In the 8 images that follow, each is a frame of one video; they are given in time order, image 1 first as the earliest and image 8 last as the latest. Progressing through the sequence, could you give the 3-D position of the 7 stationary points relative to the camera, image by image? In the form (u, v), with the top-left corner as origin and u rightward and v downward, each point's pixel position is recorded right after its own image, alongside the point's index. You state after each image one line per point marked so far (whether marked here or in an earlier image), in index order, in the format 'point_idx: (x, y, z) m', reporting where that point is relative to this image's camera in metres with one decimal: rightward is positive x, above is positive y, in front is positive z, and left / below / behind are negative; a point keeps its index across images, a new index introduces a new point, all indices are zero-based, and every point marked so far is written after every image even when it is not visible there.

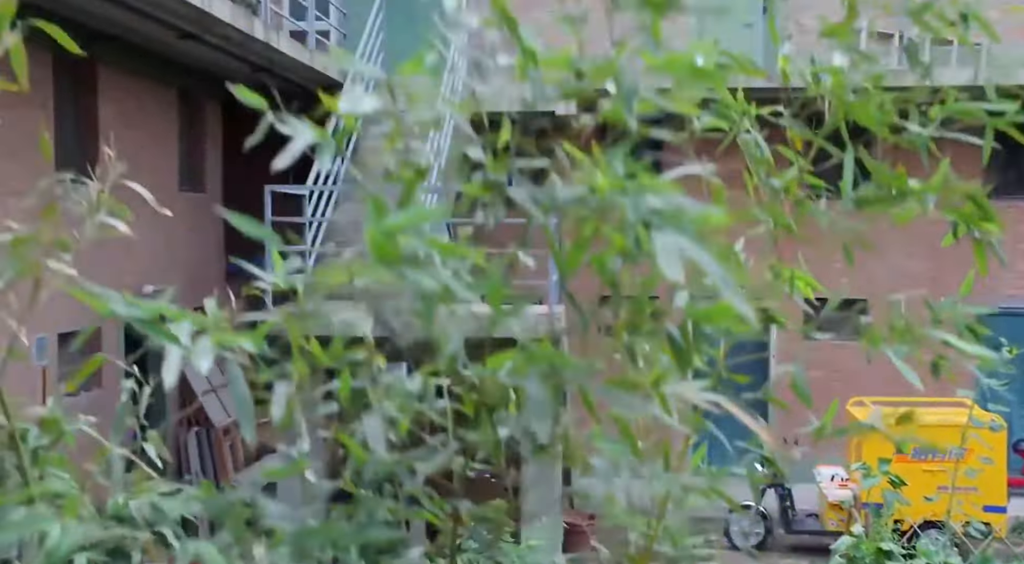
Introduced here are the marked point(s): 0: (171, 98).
0: (-2.9, +1.6, +10.4) m
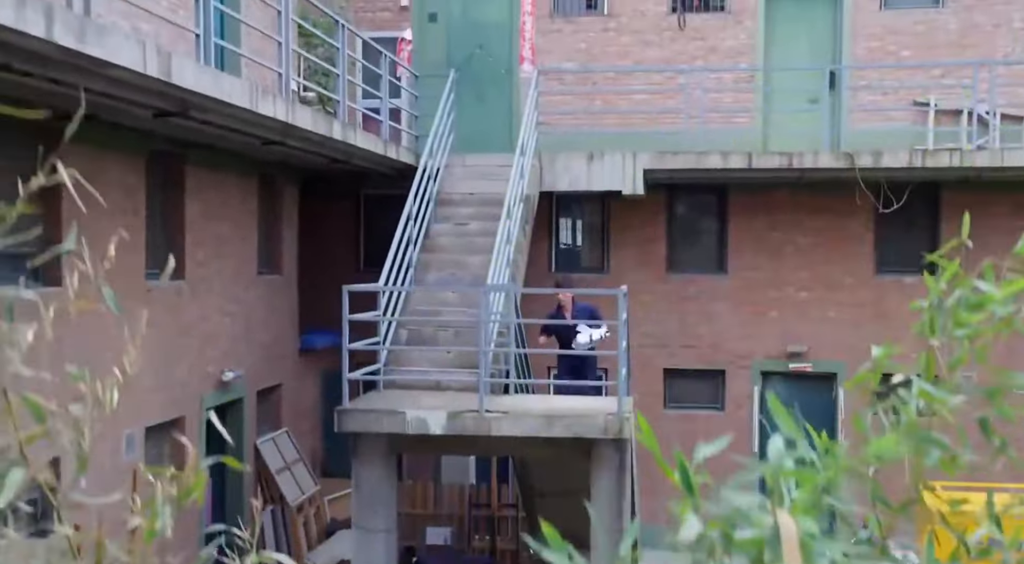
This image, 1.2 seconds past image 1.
0: (-2.3, +0.8, +10.8) m
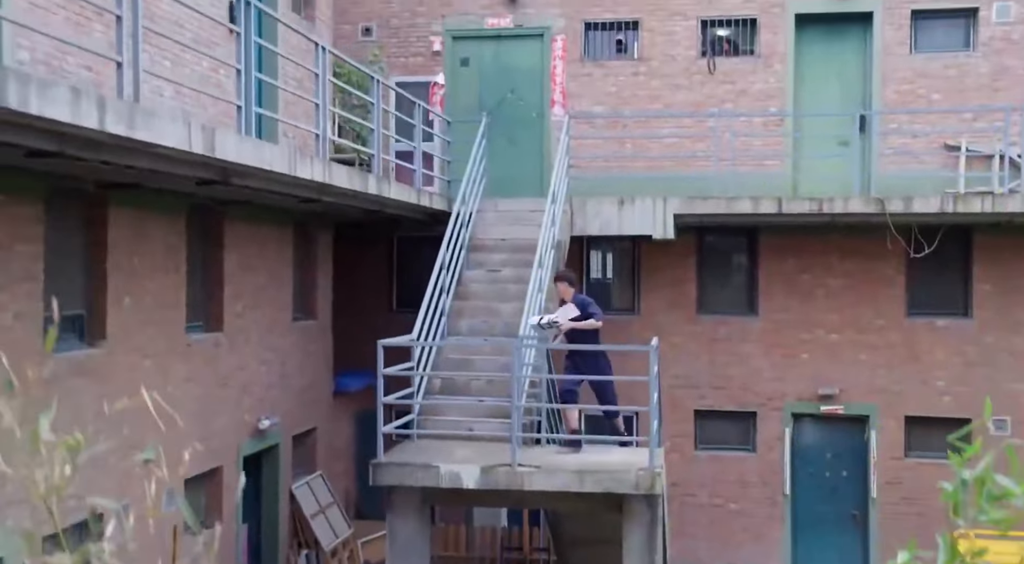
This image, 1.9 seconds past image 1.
0: (-2.0, +0.4, +11.0) m
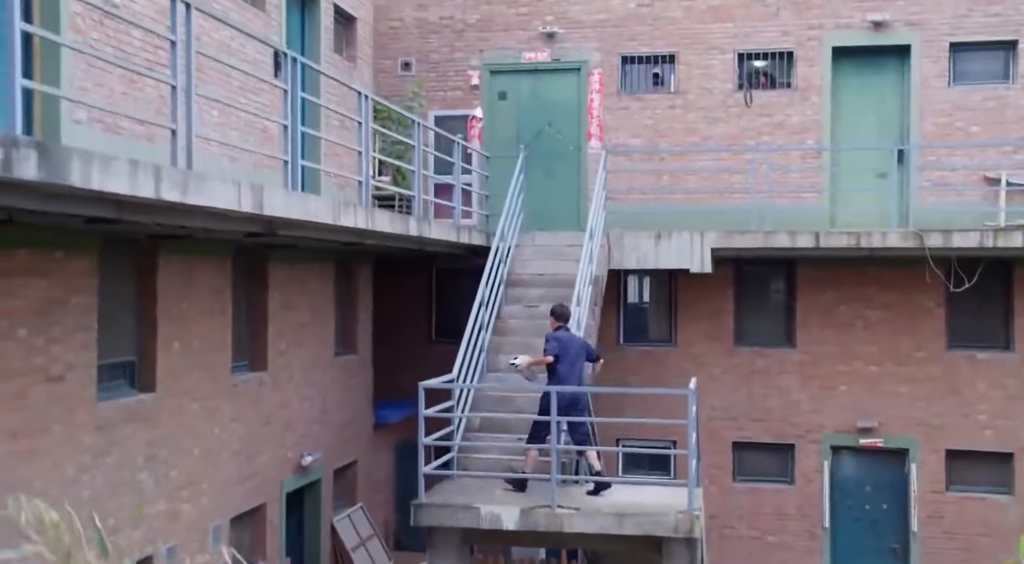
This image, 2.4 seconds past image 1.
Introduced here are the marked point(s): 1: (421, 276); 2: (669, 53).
0: (-1.7, +0.1, +11.1) m
1: (-1.1, +0.1, +14.2) m
2: (+1.8, +2.6, +13.8) m
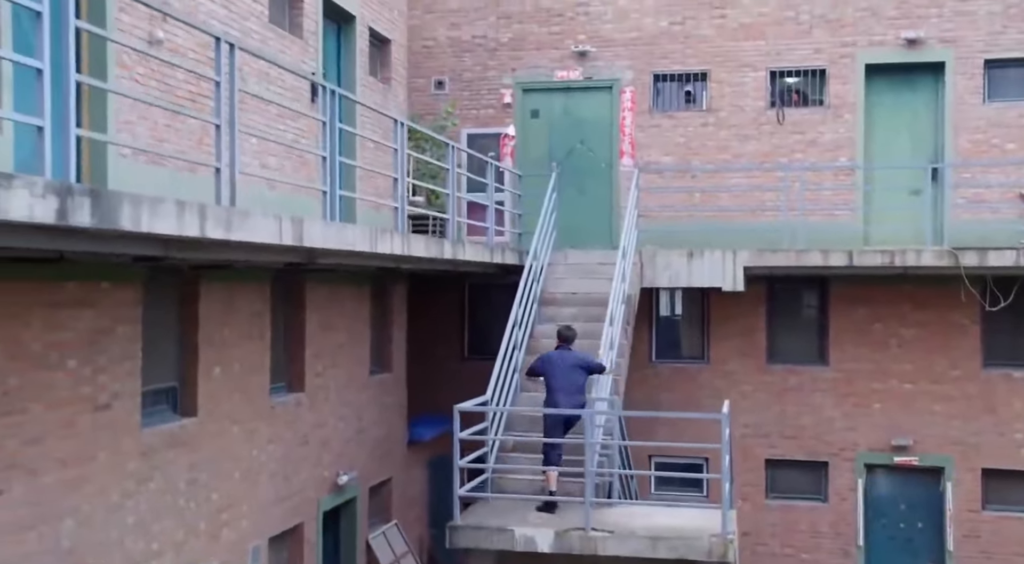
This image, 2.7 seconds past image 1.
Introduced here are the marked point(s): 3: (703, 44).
0: (-1.4, -0.1, +11.3) m
1: (-0.7, -0.1, +14.3) m
2: (+2.1, +2.4, +13.8) m
3: (+2.2, +2.7, +13.8) m
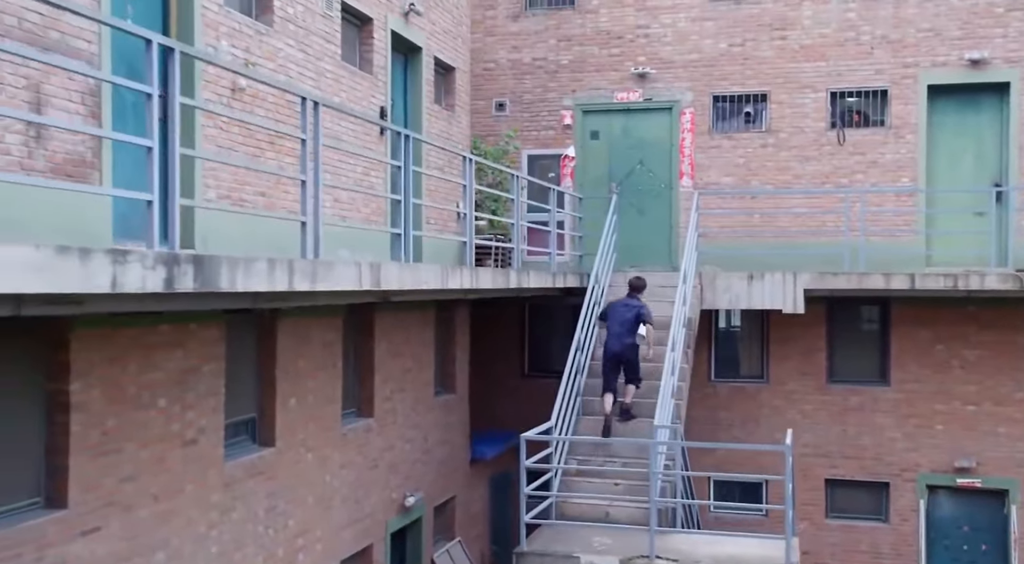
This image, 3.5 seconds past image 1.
0: (-0.8, -0.4, +11.5) m
1: (0.0, -0.4, +14.5) m
2: (+2.8, +2.2, +13.9) m
3: (+2.8, +2.5, +13.9) m
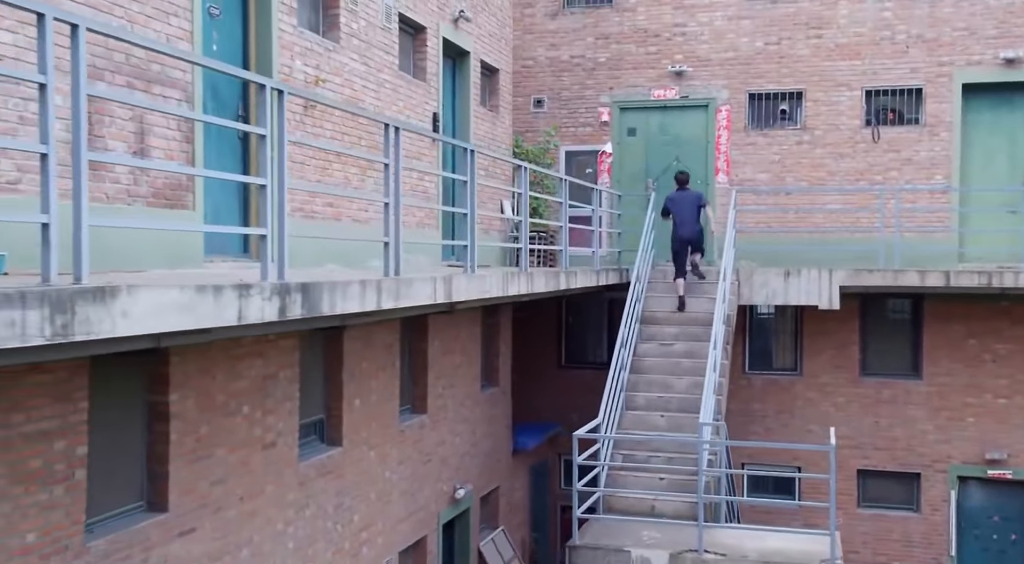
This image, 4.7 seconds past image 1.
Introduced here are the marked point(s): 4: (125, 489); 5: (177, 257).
0: (-0.4, -0.3, +11.8) m
1: (+0.5, -0.3, +14.8) m
2: (+3.3, +2.2, +14.1) m
3: (+3.3, +2.5, +14.1) m
4: (-1.9, -1.0, +6.1) m
5: (-1.7, +0.1, +6.3) m
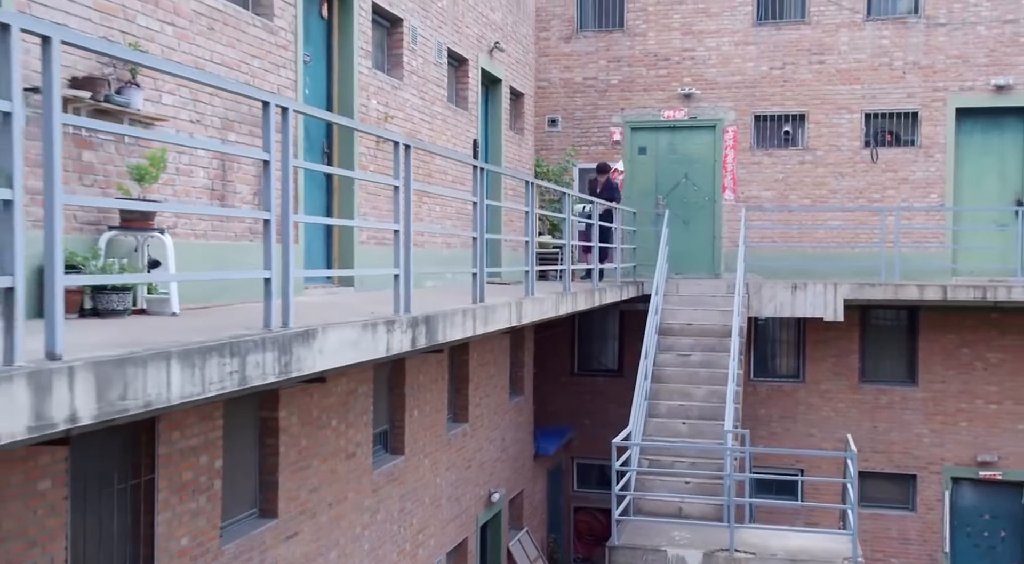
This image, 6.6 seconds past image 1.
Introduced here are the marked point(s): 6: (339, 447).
0: (-0.1, -0.5, +12.5) m
1: (+0.7, -0.4, +15.5) m
2: (+3.5, +2.1, +14.9) m
3: (+3.5, +2.4, +14.9) m
4: (-1.5, -1.2, +6.7) m
5: (-1.3, 0.0, +6.9) m
6: (-1.1, -1.1, +7.8) m
